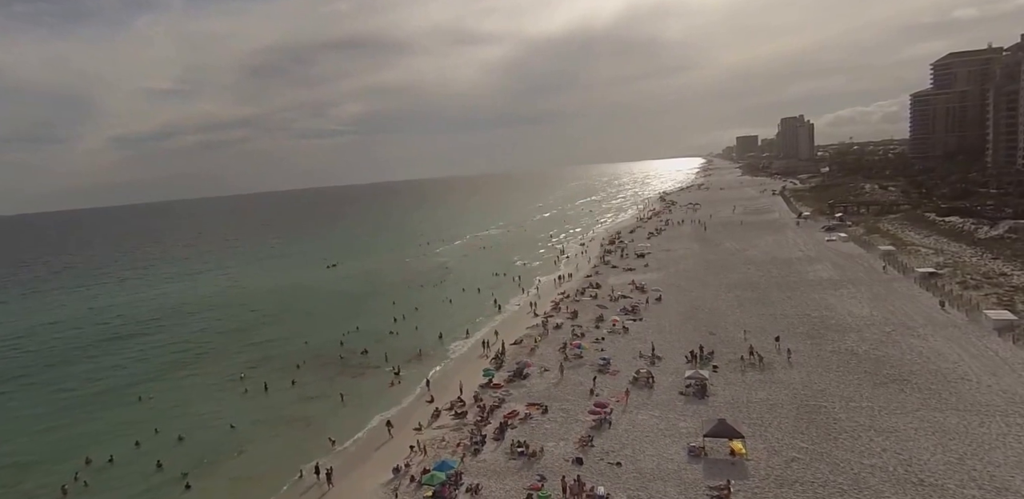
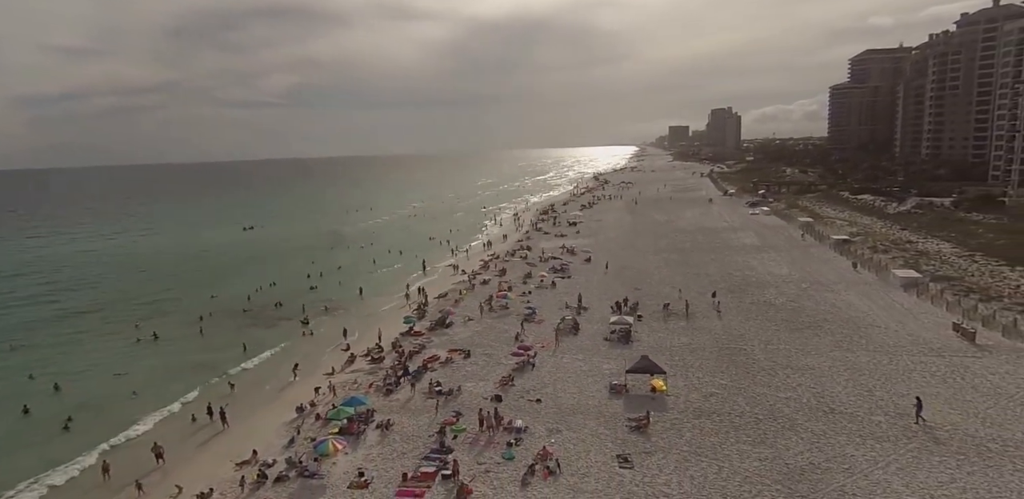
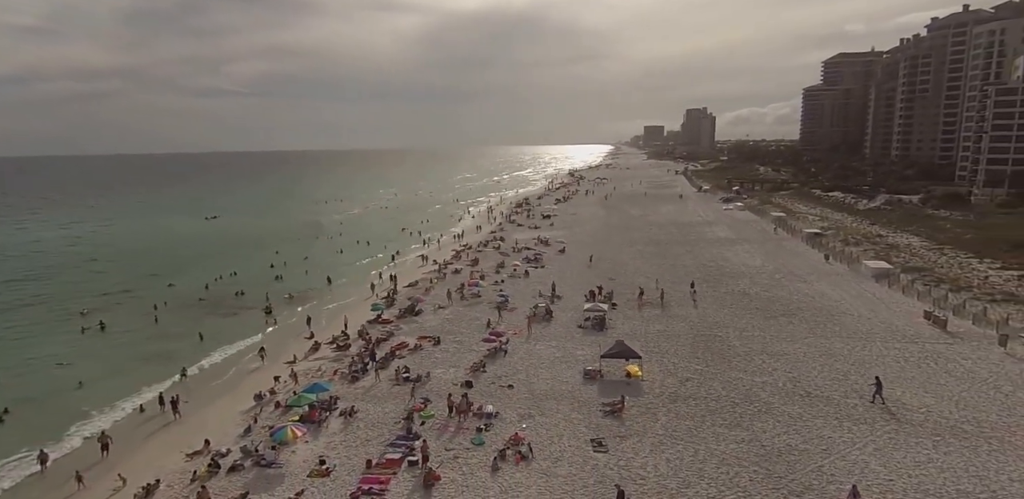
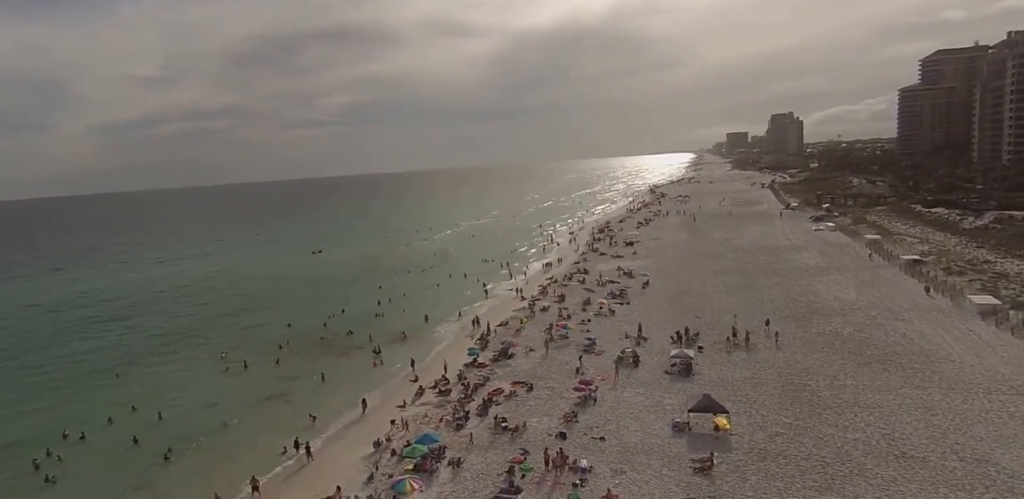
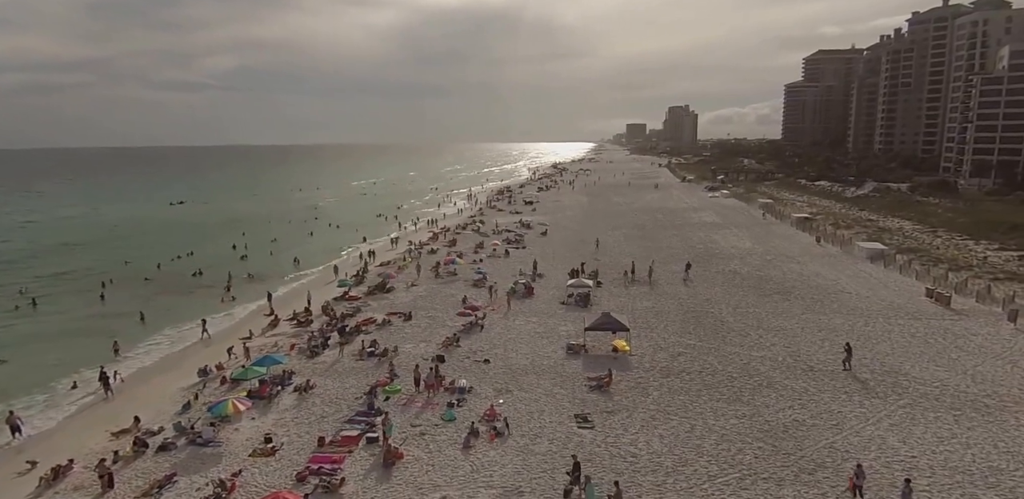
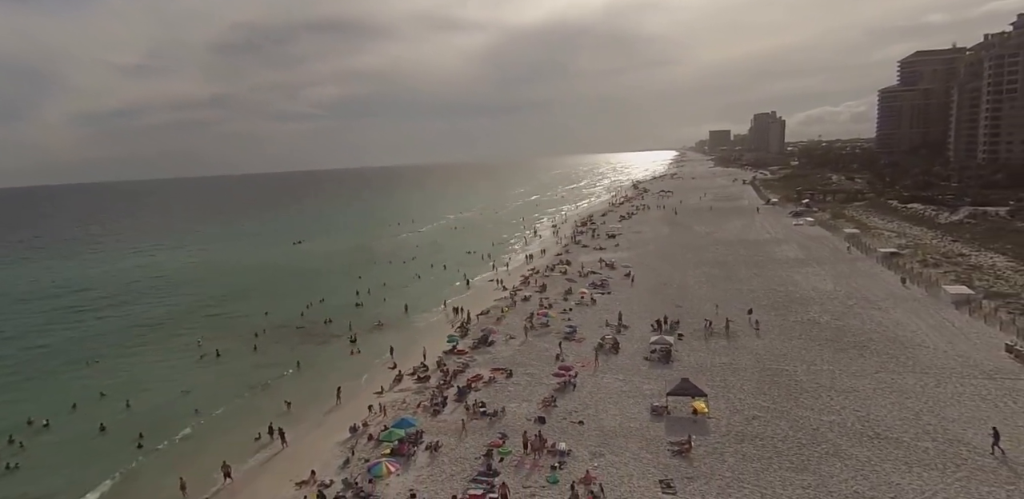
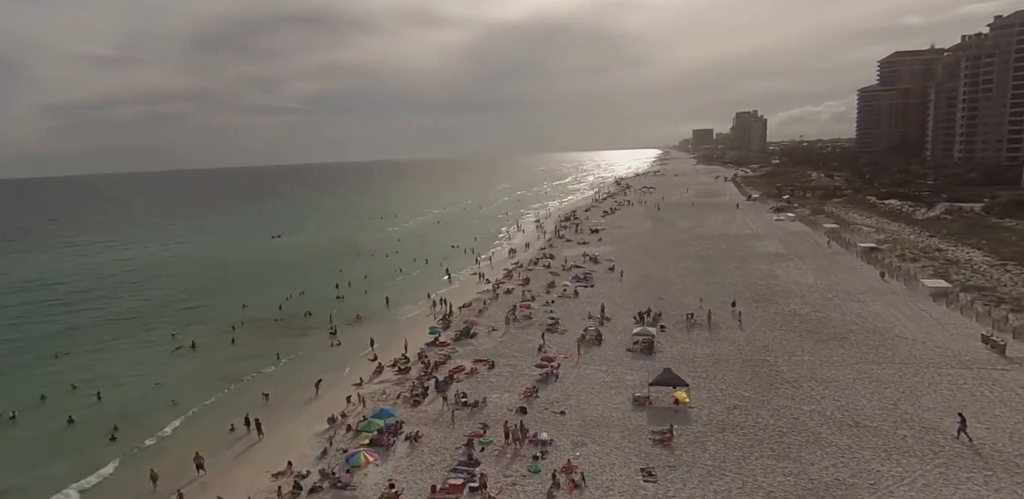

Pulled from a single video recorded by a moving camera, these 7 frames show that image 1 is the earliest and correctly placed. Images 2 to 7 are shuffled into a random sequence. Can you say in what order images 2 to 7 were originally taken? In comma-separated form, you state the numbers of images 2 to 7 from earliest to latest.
4, 6, 7, 2, 3, 5
